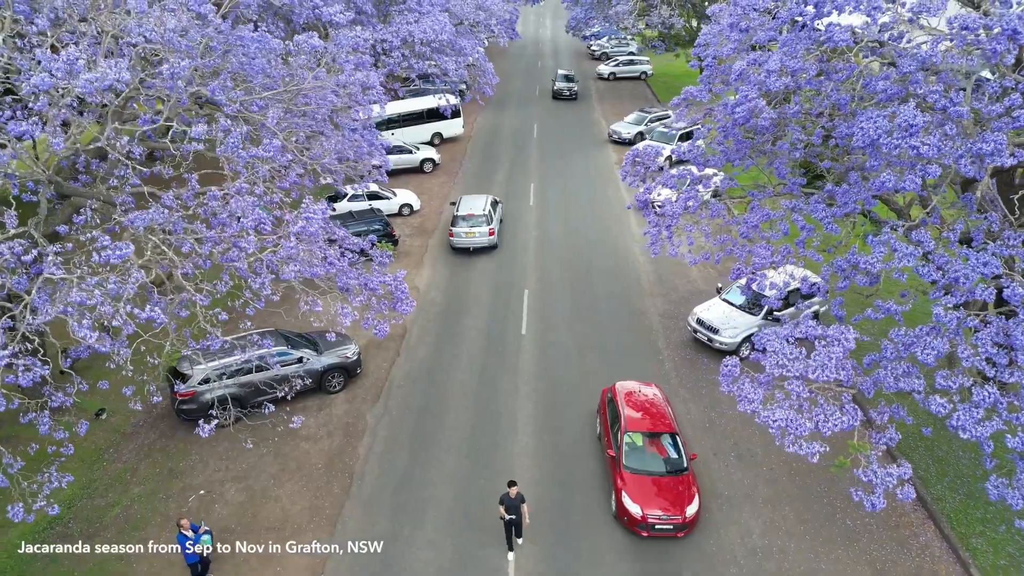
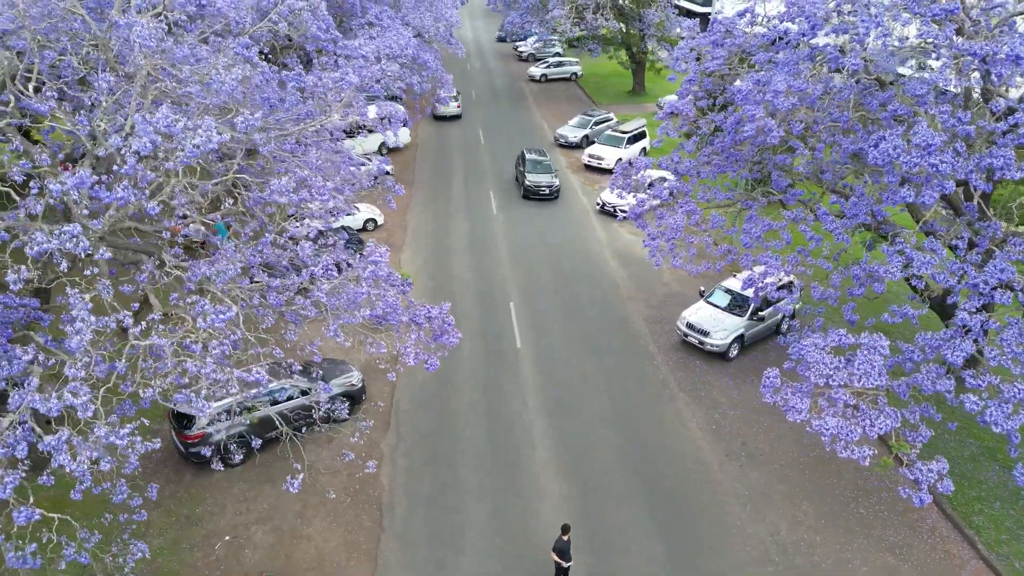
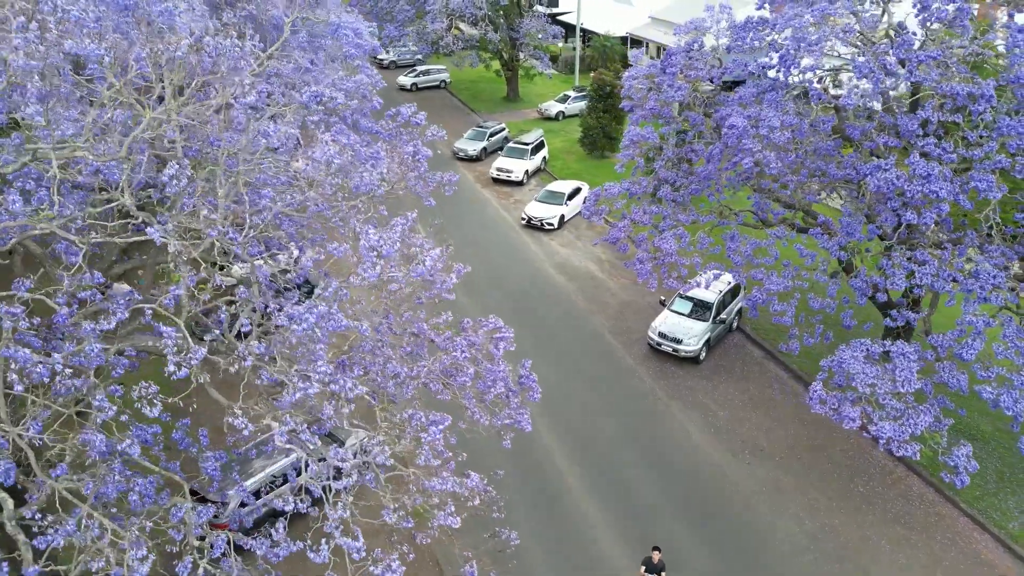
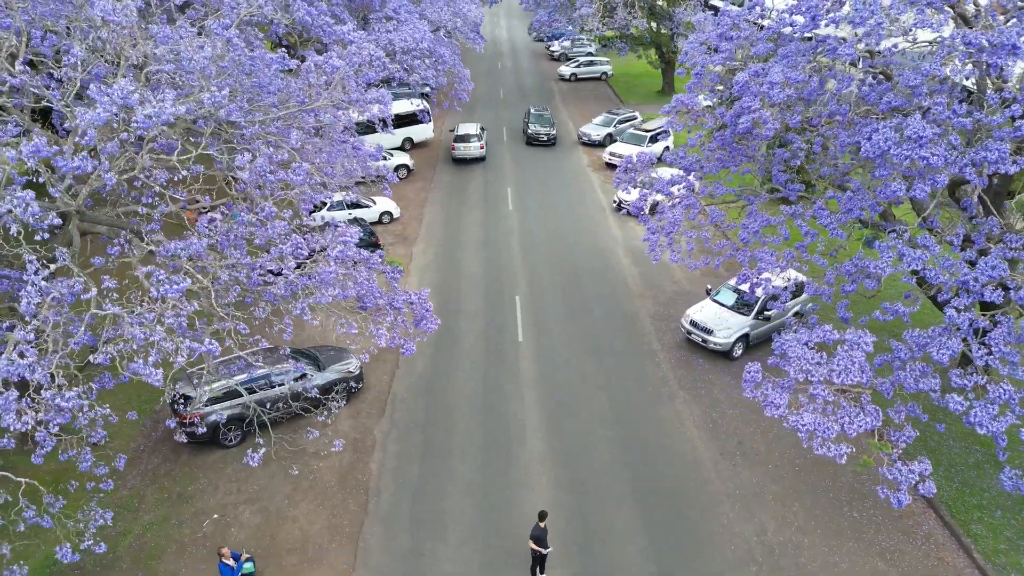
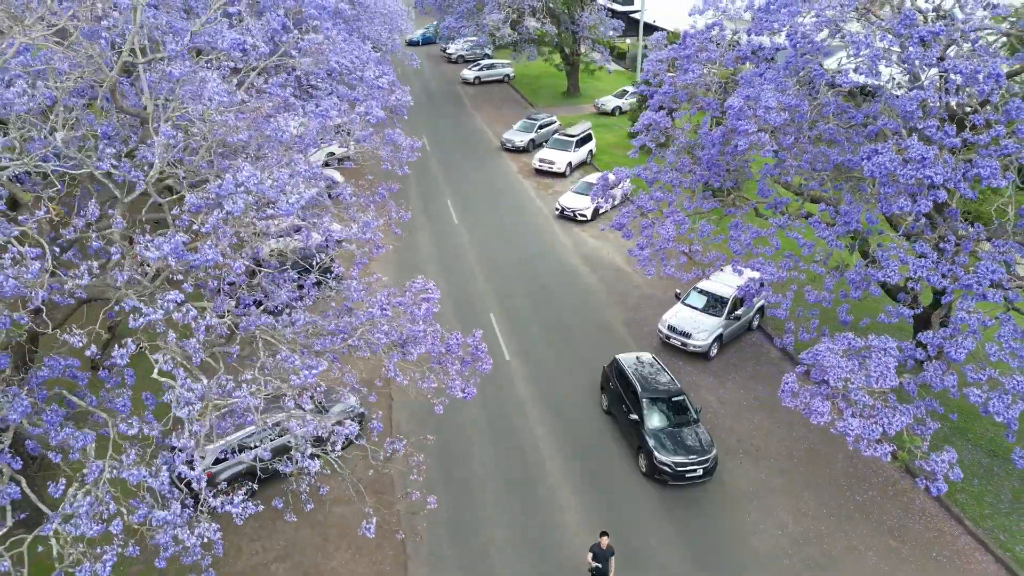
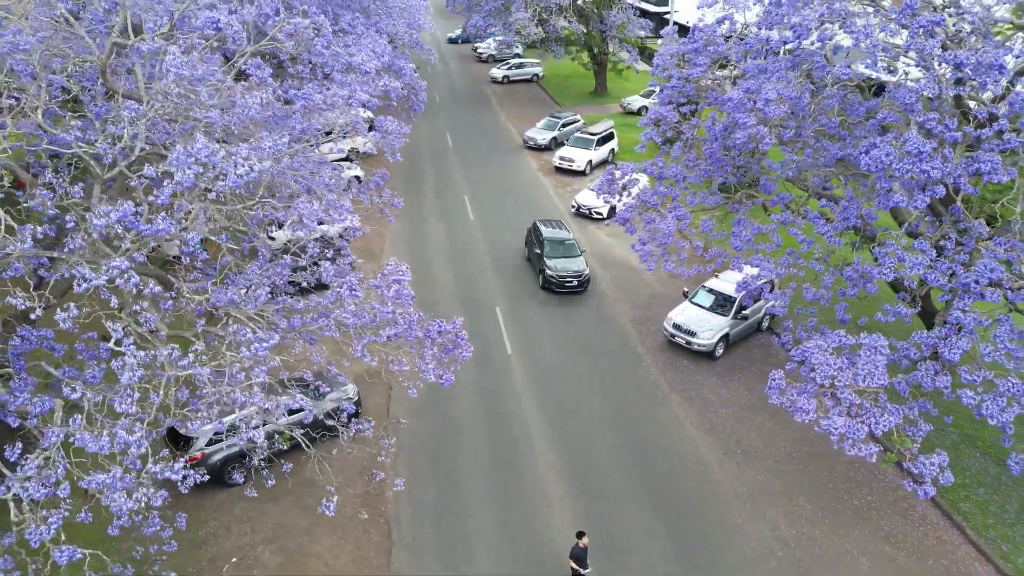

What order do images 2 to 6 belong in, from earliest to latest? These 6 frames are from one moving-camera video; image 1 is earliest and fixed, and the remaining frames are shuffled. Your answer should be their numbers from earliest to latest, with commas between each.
4, 2, 6, 5, 3
